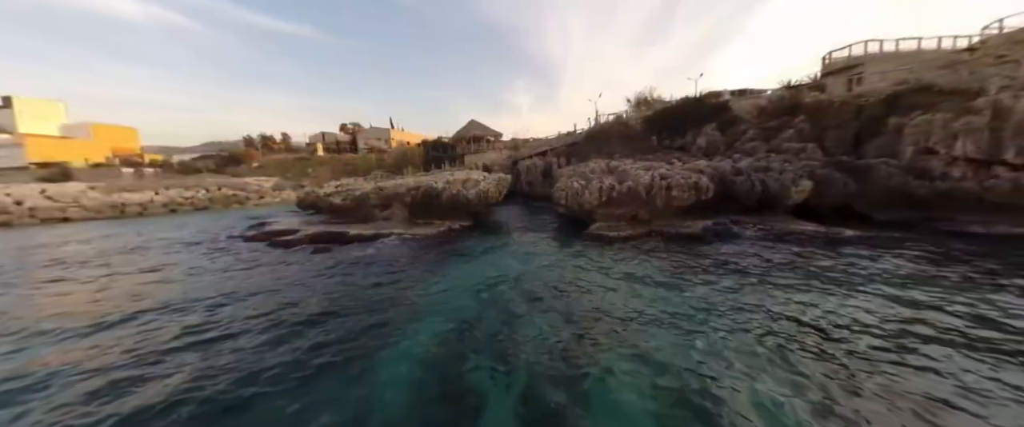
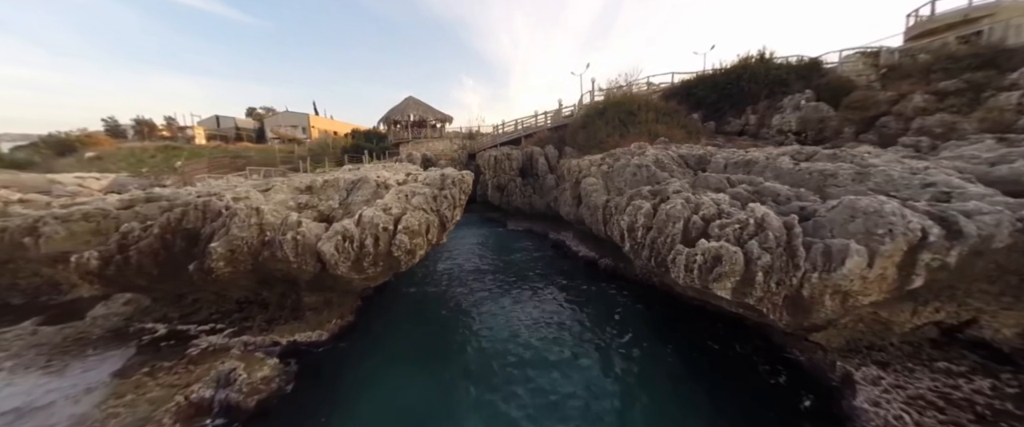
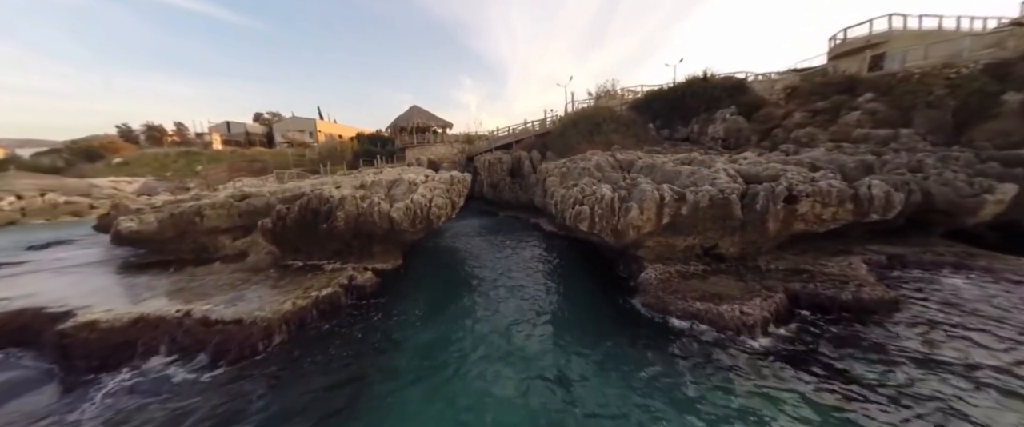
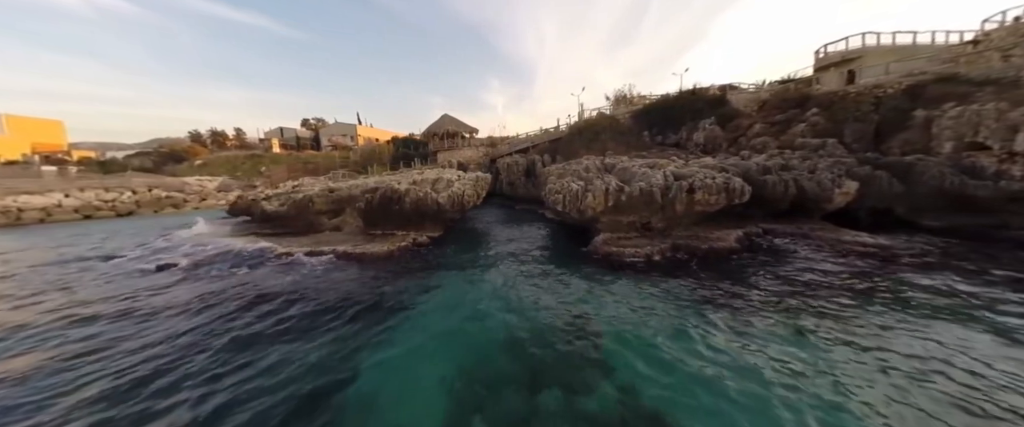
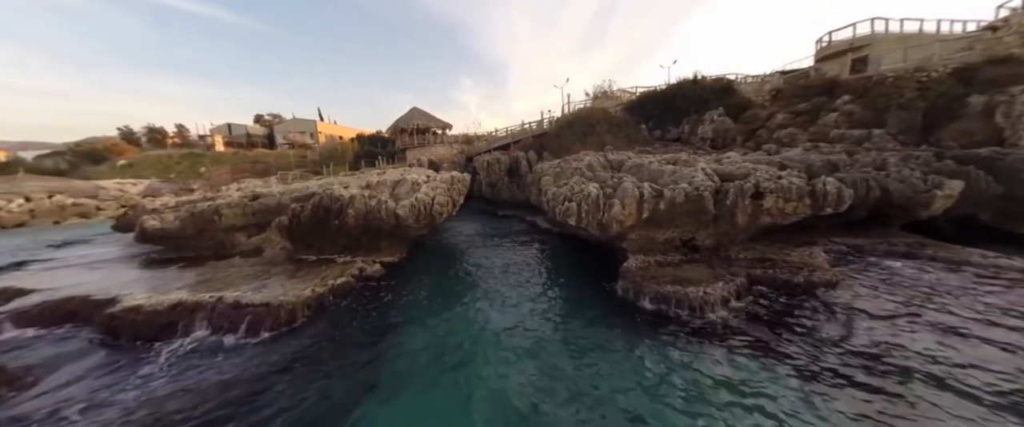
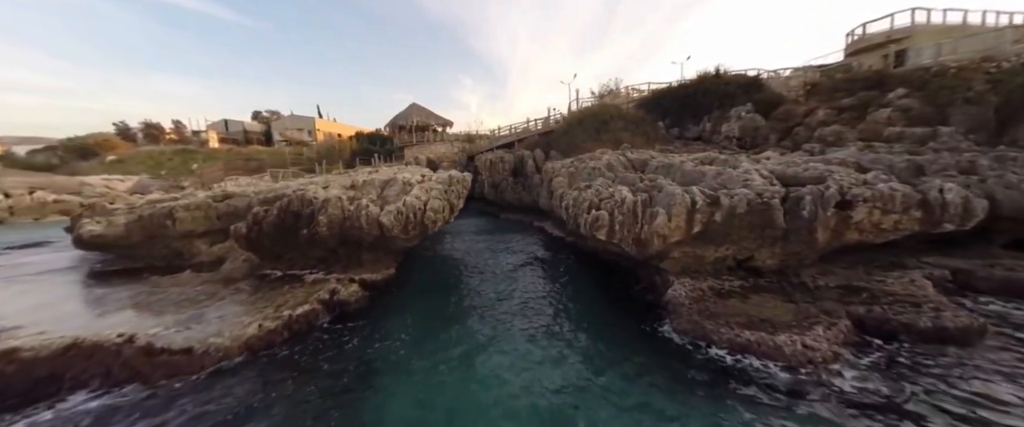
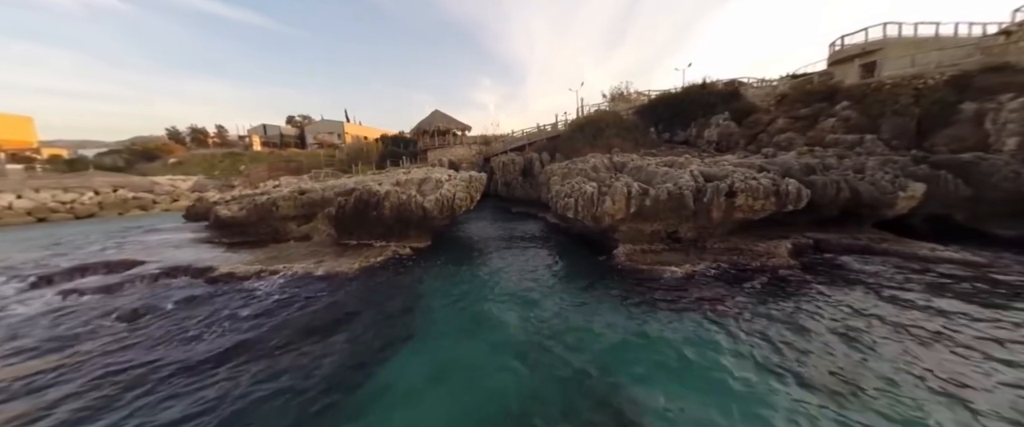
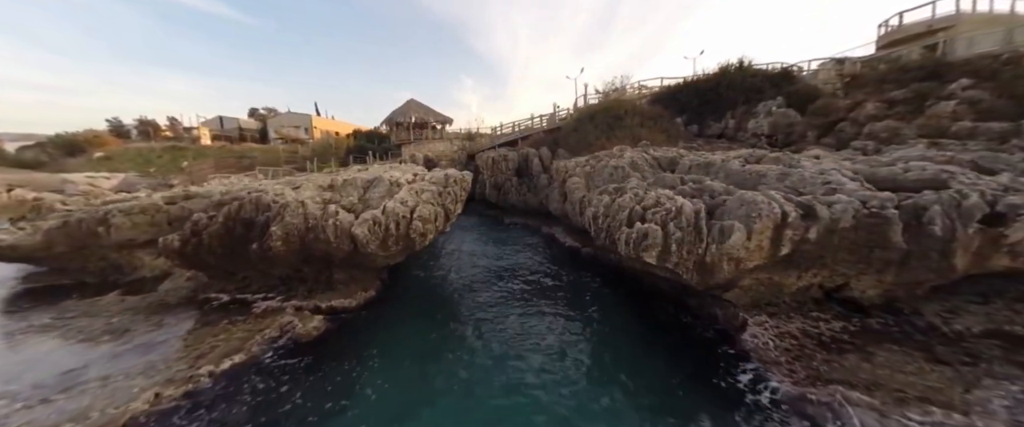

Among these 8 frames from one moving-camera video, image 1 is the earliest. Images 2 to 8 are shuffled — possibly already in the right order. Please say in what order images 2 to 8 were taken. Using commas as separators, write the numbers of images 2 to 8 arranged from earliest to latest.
4, 7, 5, 3, 6, 8, 2
